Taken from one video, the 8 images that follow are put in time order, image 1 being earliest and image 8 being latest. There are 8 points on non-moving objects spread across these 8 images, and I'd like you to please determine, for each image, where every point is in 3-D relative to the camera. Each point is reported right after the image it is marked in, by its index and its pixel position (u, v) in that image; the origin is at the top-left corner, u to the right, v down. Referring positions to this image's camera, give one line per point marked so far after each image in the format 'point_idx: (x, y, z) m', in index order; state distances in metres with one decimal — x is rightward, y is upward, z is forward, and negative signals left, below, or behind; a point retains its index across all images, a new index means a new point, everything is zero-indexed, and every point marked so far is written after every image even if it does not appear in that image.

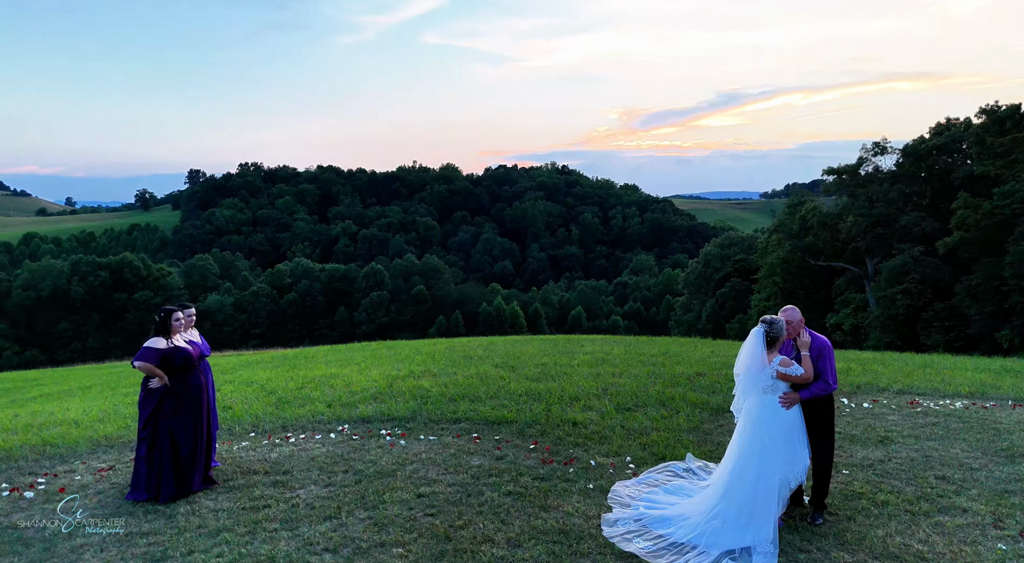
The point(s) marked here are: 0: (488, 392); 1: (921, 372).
0: (-0.3, -1.5, +9.6) m
1: (+6.7, -1.5, +11.2) m
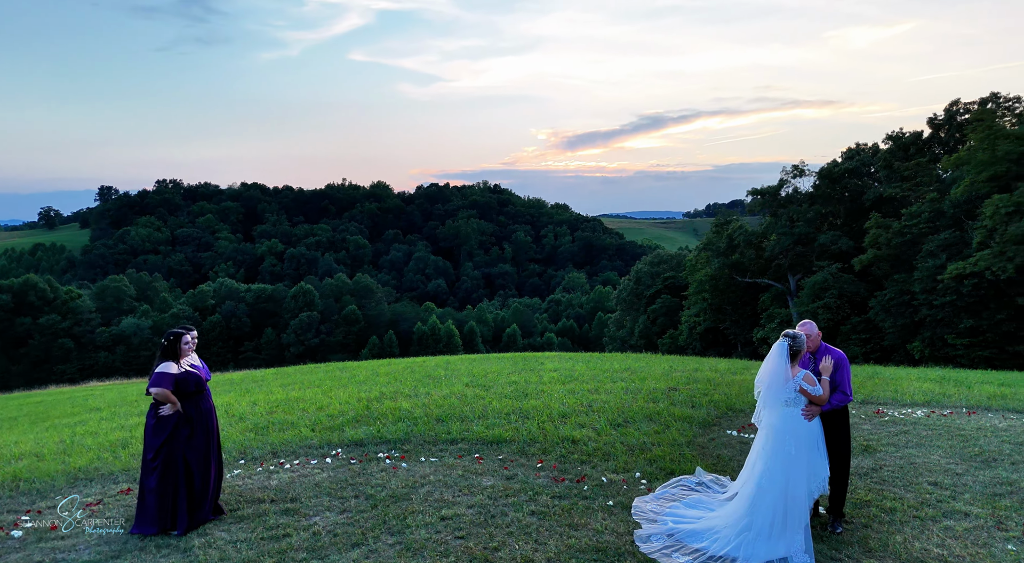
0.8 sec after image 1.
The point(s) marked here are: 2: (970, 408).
0: (-0.5, -1.7, +9.6) m
1: (+6.2, -1.8, +11.9) m
2: (+6.3, -1.8, +9.7) m
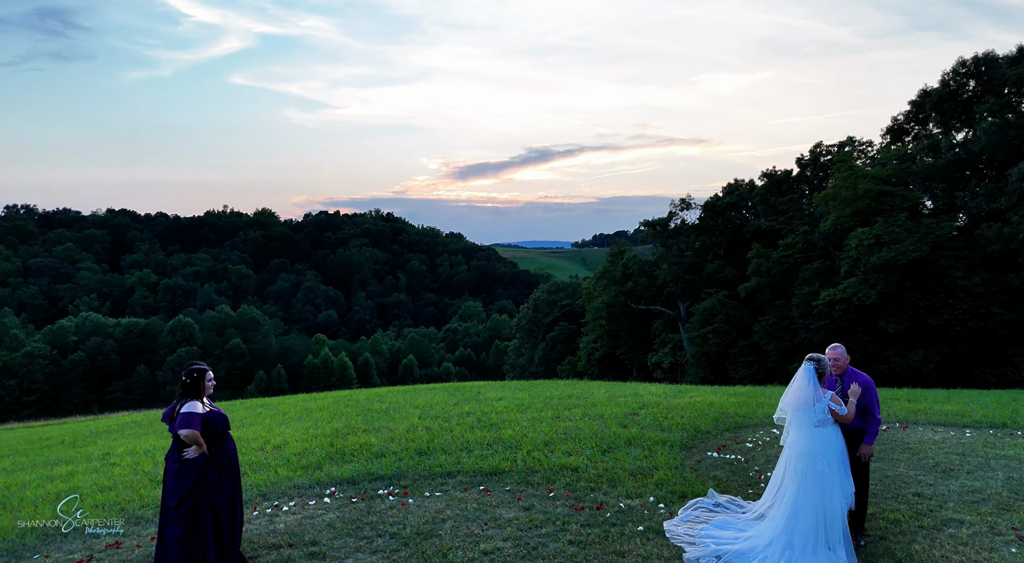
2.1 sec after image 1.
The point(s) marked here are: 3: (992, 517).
0: (-0.8, -2.2, +9.5) m
1: (+5.5, -2.2, +13.0) m
2: (+5.9, -2.2, +10.8) m
3: (+4.1, -2.0, +6.1) m
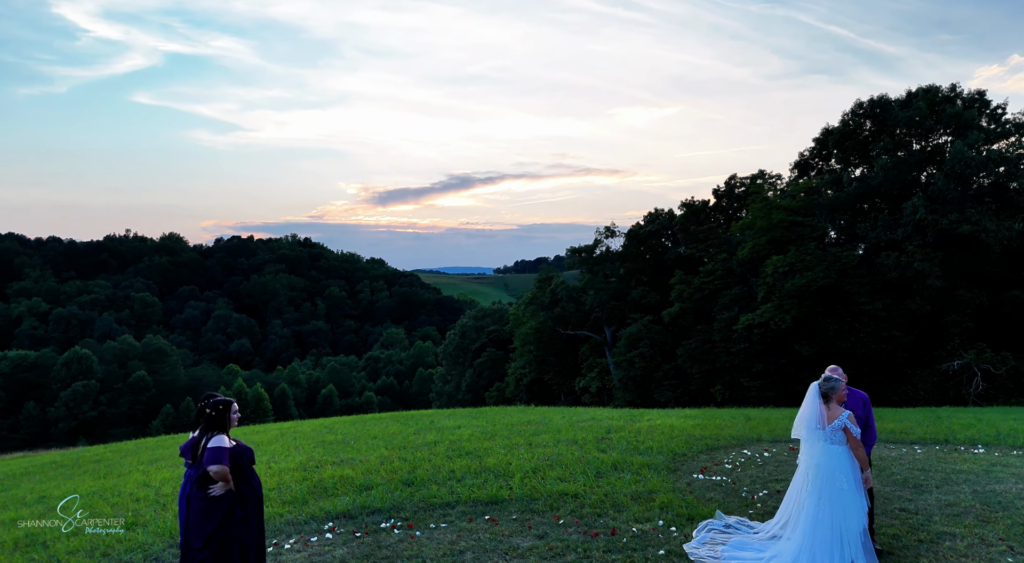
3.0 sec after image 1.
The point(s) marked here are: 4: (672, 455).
0: (-1.0, -2.5, +9.4) m
1: (+4.8, -2.7, +13.6) m
2: (+5.5, -2.6, +11.5) m
3: (+4.3, -2.3, +6.6) m
4: (+2.3, -2.5, +10.1) m
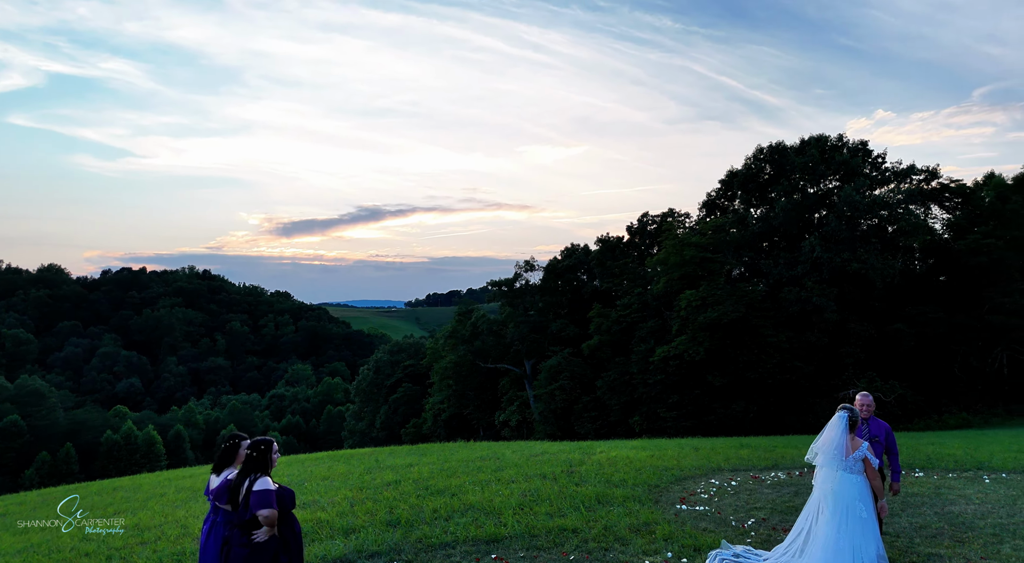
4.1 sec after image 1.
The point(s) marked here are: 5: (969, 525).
0: (-1.2, -3.0, +9.1) m
1: (+3.9, -3.4, +14.0) m
2: (+4.9, -3.1, +12.1) m
3: (+4.4, -2.6, +7.1) m
4: (+2.0, -3.0, +10.3) m
5: (+5.4, -2.9, +8.3) m
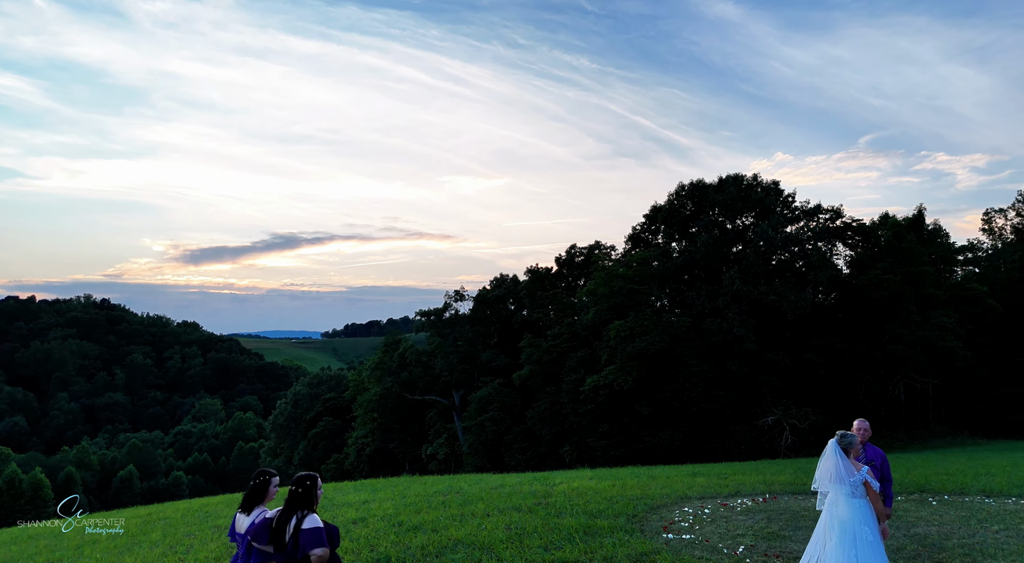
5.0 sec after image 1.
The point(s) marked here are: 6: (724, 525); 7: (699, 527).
0: (-1.4, -3.3, +8.7) m
1: (+3.1, -4.0, +14.2) m
2: (+4.4, -3.7, +12.4) m
3: (+4.5, -2.9, +7.4) m
4: (+1.6, -3.4, +10.3) m
5: (+5.3, -3.2, +8.8) m
6: (+2.9, -3.4, +9.9) m
7: (+2.5, -3.3, +9.6) m
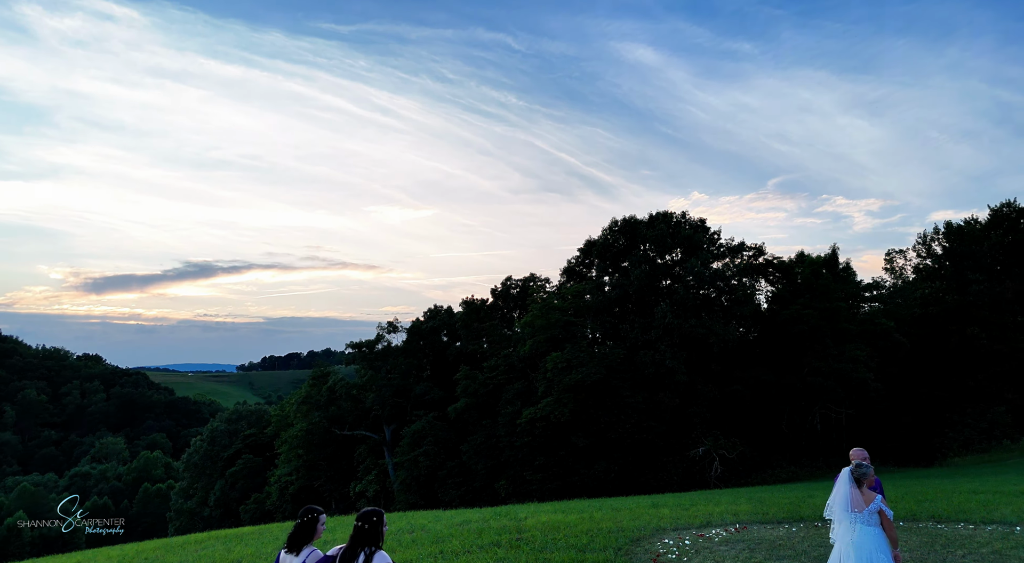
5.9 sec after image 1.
0: (-1.4, -3.6, +8.2) m
1: (+2.4, -4.6, +14.1) m
2: (+3.9, -4.2, +12.5) m
3: (+4.6, -3.2, +7.6) m
4: (+1.4, -3.8, +10.1) m
5: (+5.2, -3.6, +9.0) m
6: (+2.7, -3.8, +9.8) m
7: (+2.4, -3.7, +9.5) m
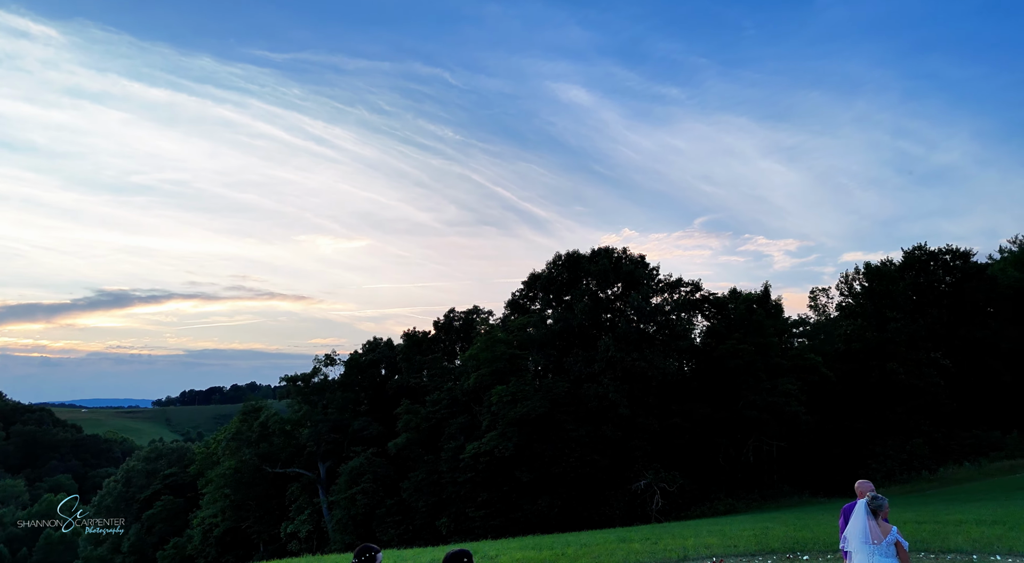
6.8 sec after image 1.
0: (-1.3, -3.8, +7.5) m
1: (+1.8, -5.2, +13.8) m
2: (+3.4, -4.7, +12.3) m
3: (+4.7, -3.5, +7.6) m
4: (+1.2, -4.2, +9.7) m
5: (+5.1, -4.0, +9.0) m
6: (+2.6, -4.2, +9.6) m
7: (+2.2, -4.0, +9.2) m
